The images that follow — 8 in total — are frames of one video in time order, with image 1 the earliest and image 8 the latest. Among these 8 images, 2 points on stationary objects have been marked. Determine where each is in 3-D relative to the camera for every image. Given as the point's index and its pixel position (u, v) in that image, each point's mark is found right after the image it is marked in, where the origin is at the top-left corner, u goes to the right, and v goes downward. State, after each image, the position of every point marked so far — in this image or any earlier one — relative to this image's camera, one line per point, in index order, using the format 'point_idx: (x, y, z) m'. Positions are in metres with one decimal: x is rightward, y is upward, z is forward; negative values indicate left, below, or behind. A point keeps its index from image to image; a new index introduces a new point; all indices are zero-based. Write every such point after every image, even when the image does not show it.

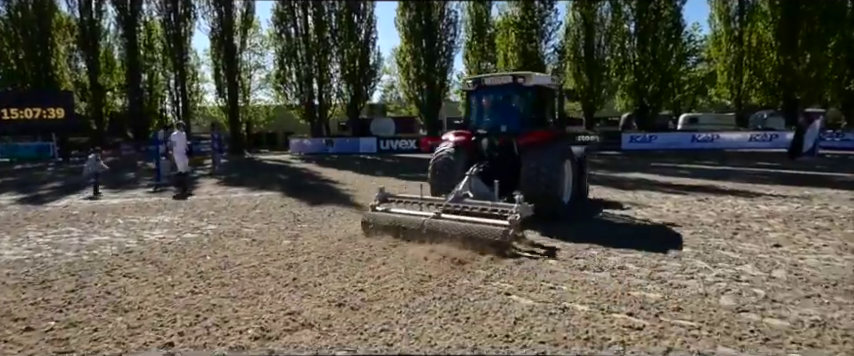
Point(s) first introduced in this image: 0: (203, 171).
0: (-7.9, +0.2, +17.1) m
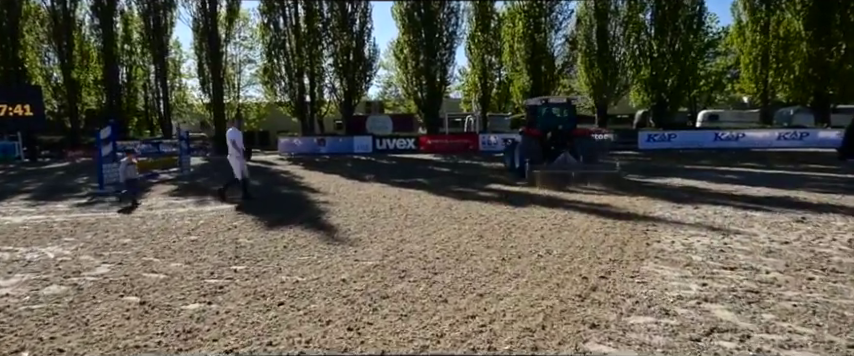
0: (-7.9, +0.1, +14.8) m
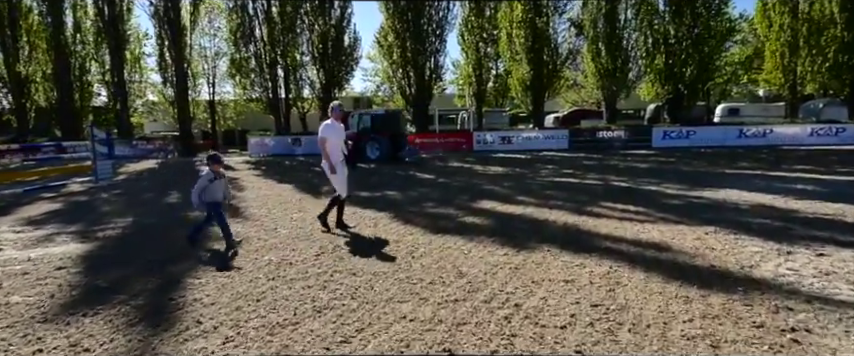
0: (-8.5, -0.2, +11.7) m
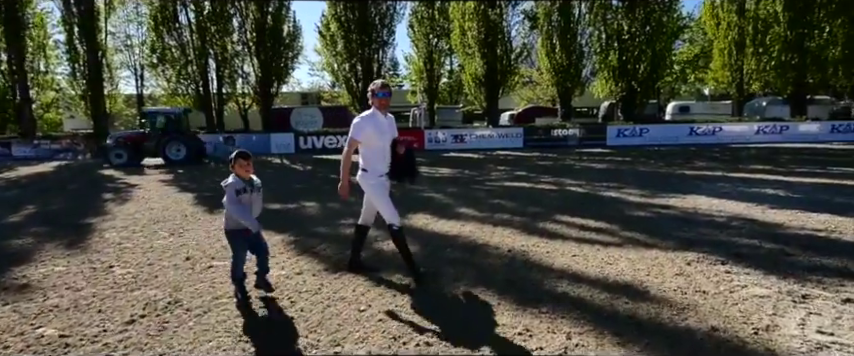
0: (-9.9, -0.4, +9.3) m
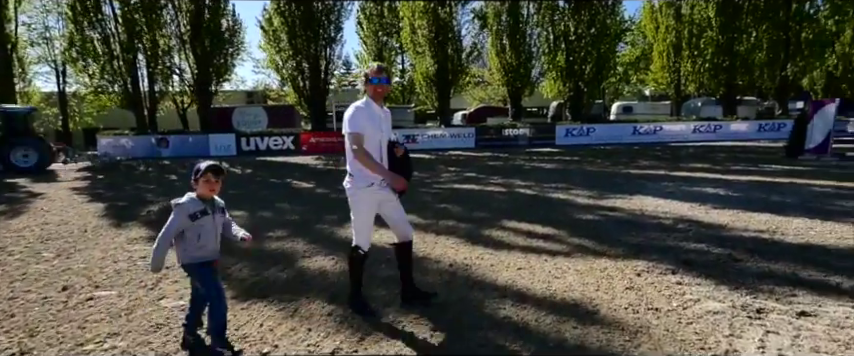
0: (-10.9, -0.6, +7.8) m
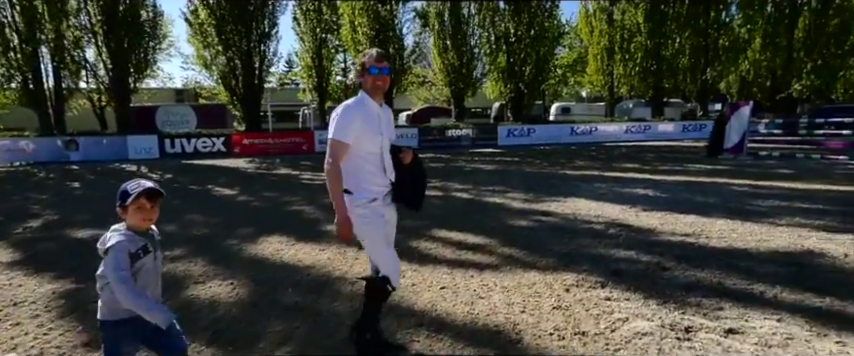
0: (-11.9, -0.8, +6.1) m
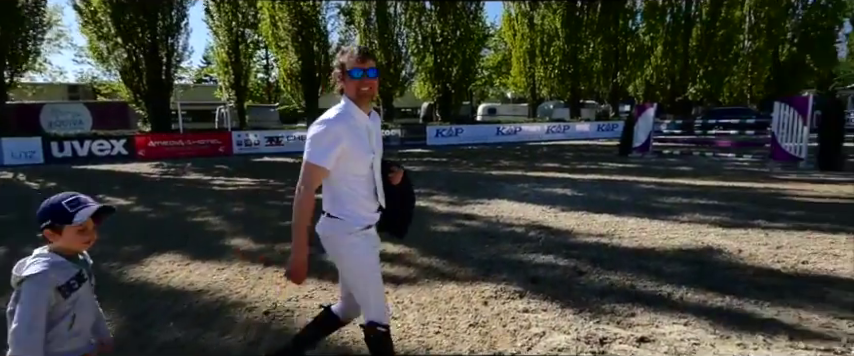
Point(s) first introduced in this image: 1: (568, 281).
0: (-12.8, -1.1, +4.0) m
1: (+1.4, -1.0, +4.8) m
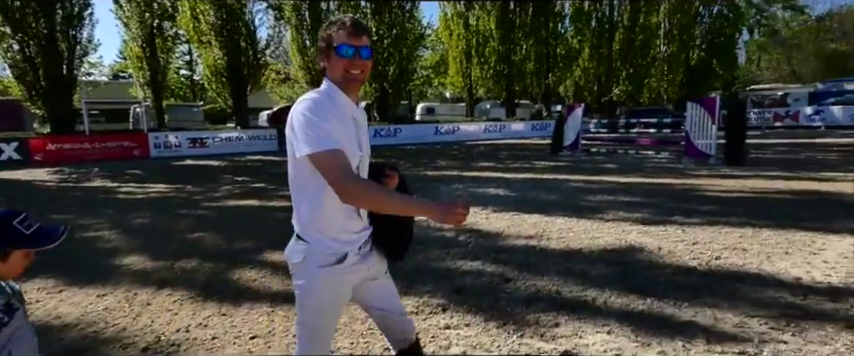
0: (-13.3, -1.3, +2.0) m
1: (+0.7, -1.1, +4.6) m
